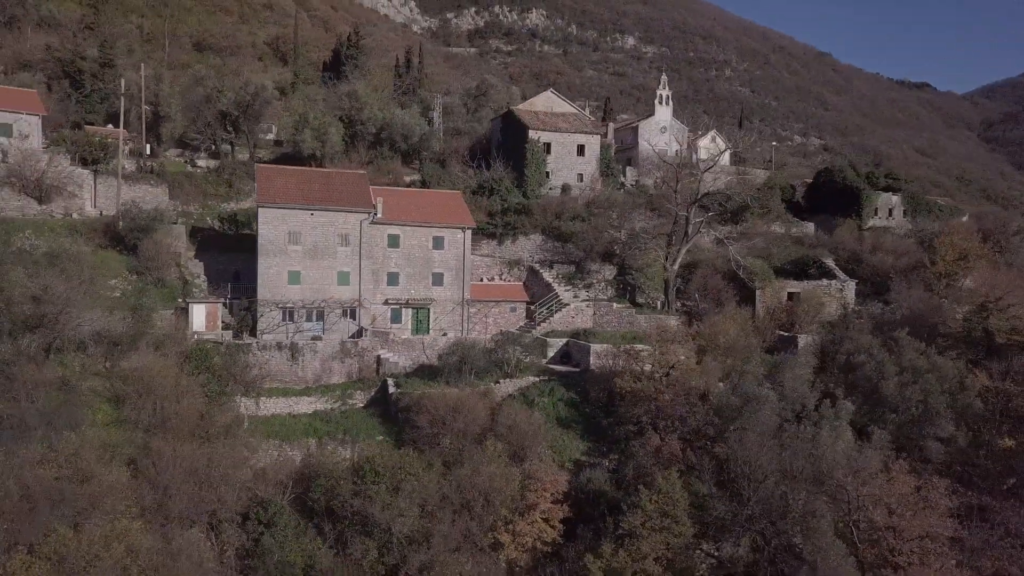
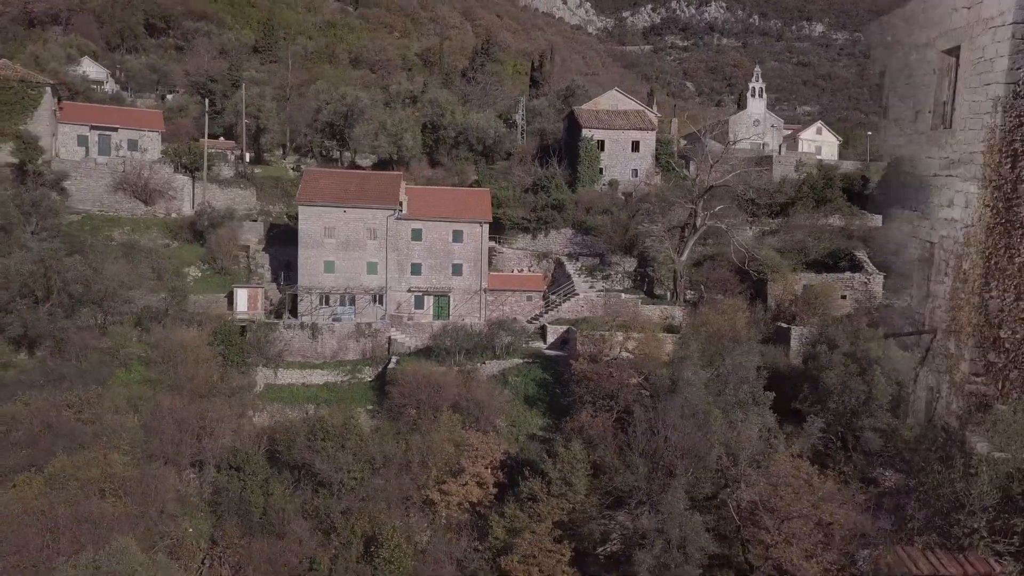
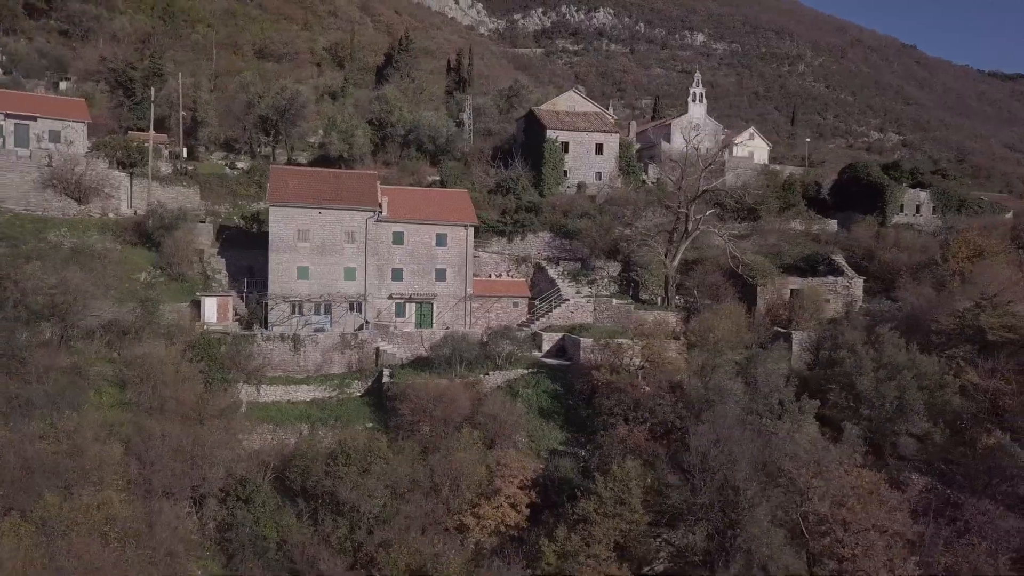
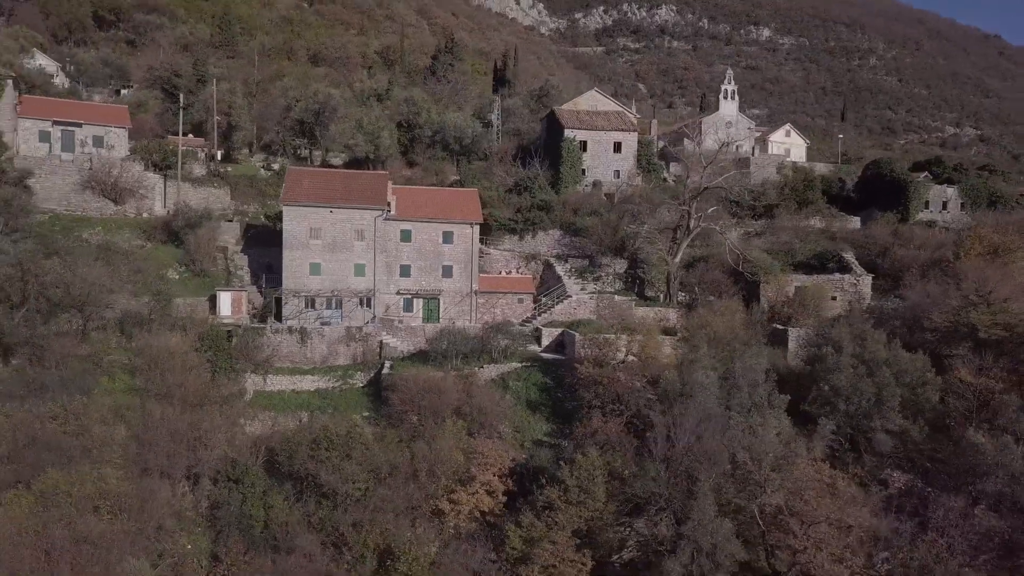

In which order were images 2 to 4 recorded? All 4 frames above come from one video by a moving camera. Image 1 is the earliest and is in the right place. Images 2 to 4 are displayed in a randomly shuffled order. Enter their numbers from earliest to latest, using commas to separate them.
3, 4, 2
